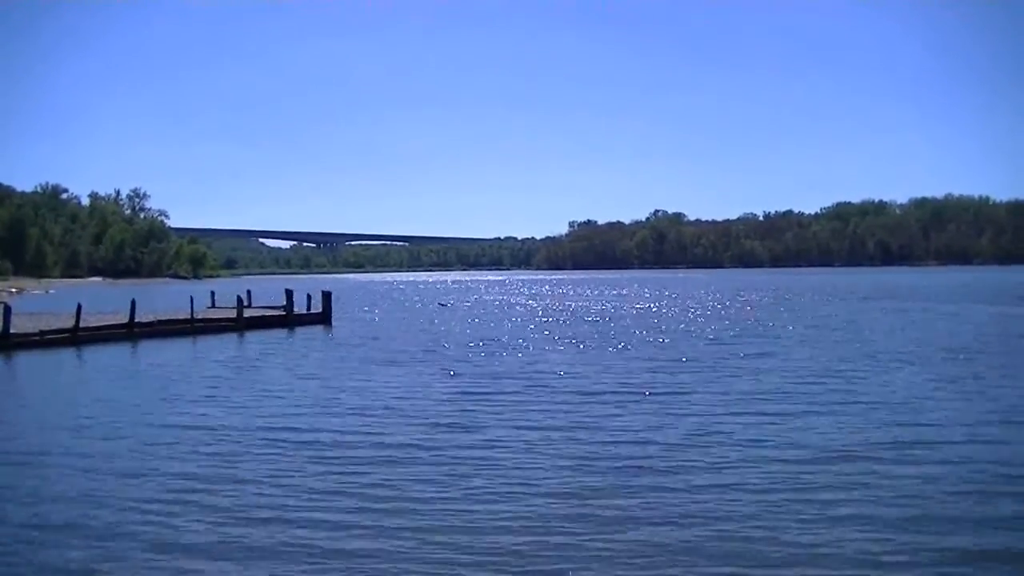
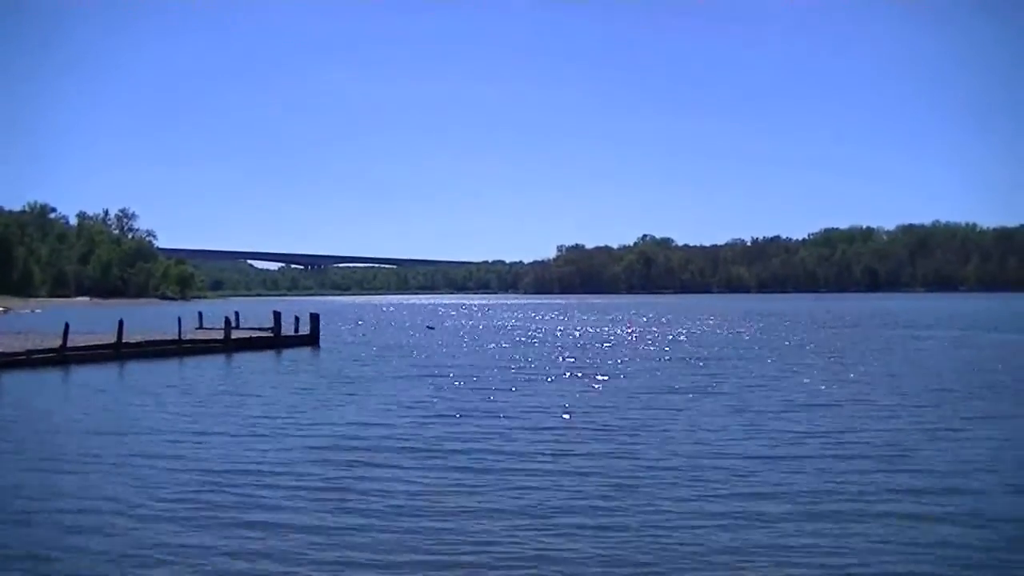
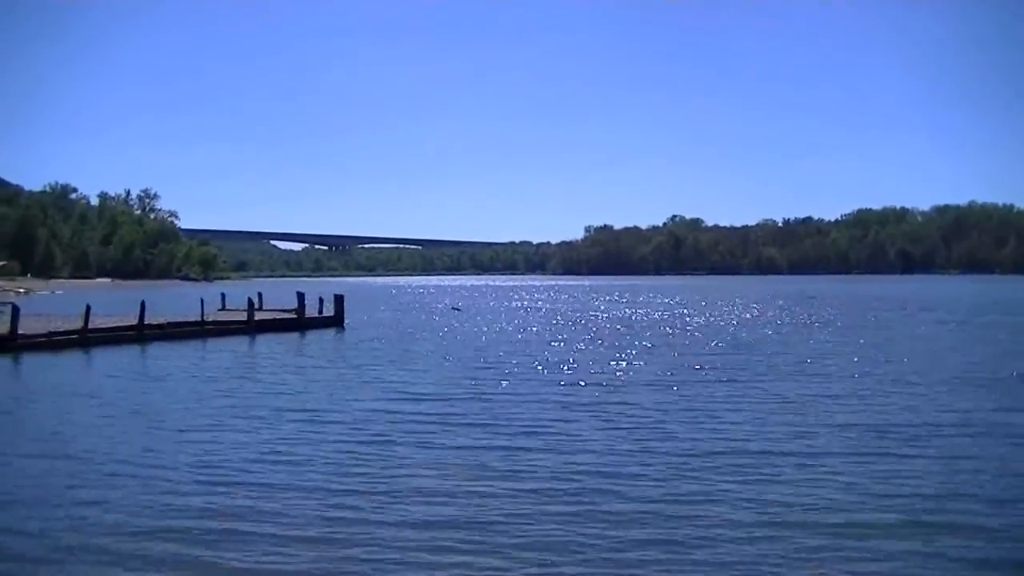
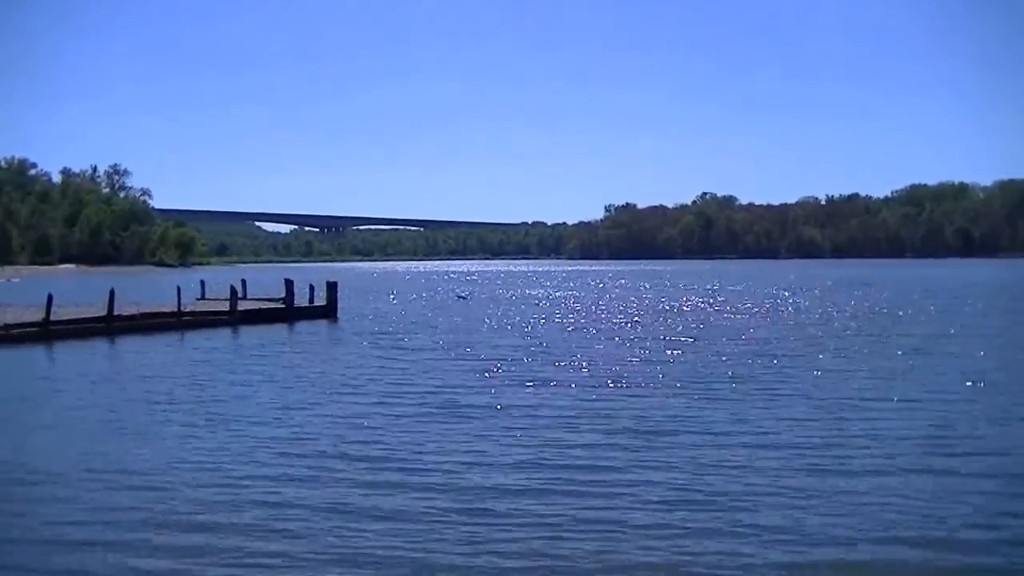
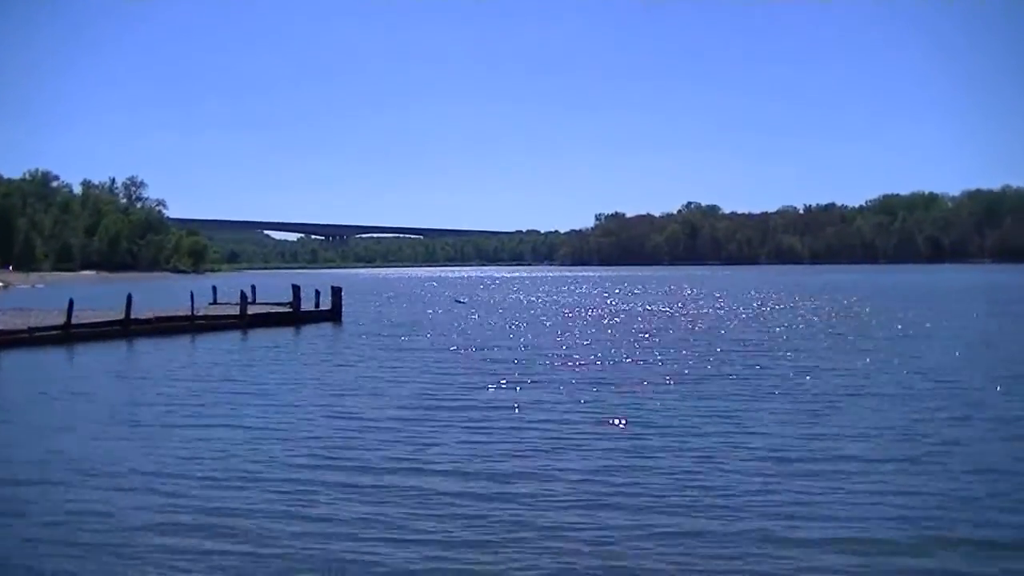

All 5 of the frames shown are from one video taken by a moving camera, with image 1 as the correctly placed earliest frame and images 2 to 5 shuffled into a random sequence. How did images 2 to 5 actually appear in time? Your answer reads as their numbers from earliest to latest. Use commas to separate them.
2, 3, 5, 4
